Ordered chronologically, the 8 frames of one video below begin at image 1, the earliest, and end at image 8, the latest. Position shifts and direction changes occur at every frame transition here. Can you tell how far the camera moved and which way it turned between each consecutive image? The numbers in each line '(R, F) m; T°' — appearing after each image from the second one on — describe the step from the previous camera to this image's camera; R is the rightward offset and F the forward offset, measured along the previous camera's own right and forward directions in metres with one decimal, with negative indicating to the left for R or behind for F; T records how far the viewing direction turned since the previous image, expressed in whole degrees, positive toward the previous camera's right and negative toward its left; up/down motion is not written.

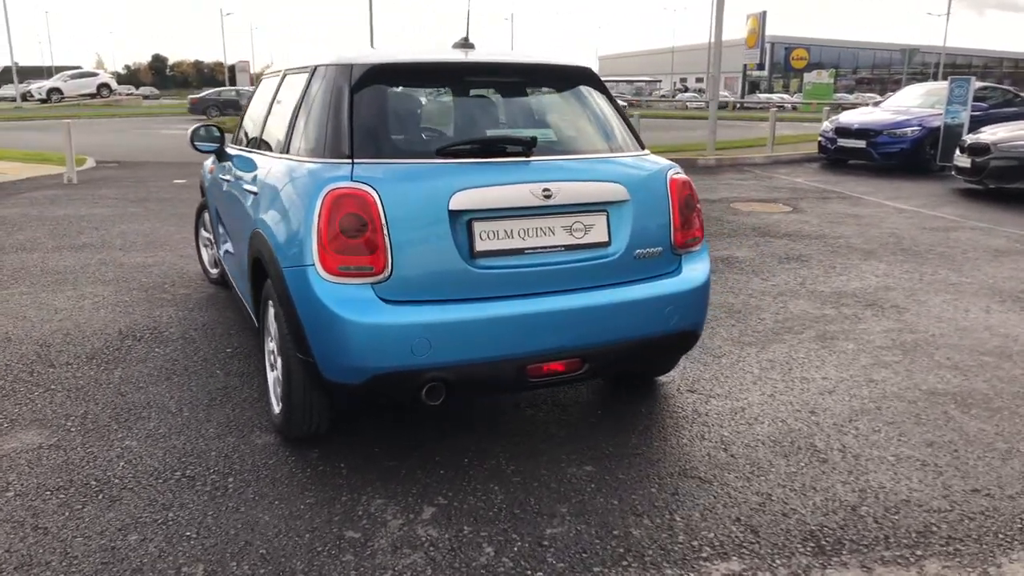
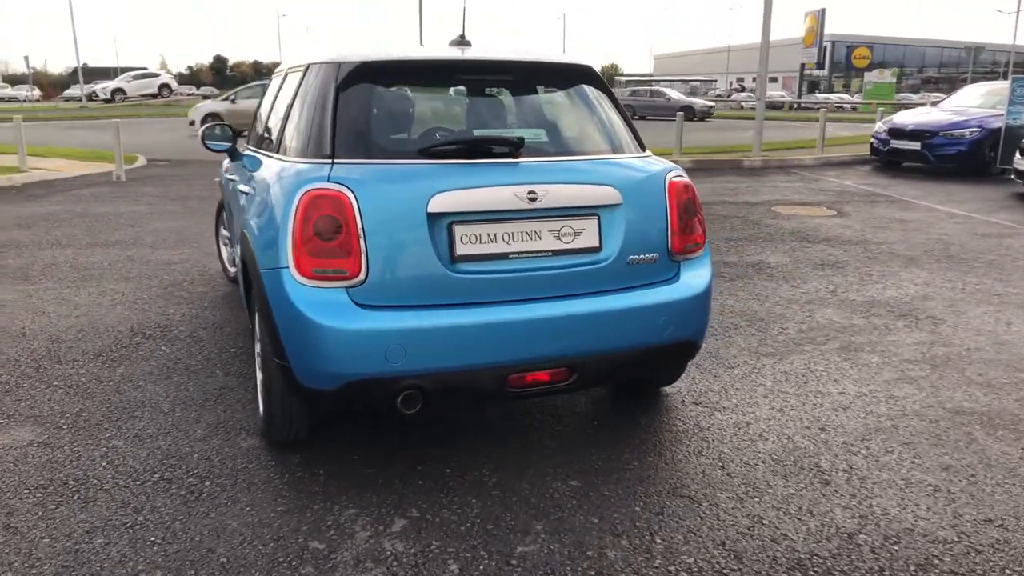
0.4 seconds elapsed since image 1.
(+0.3, +0.1) m; -4°
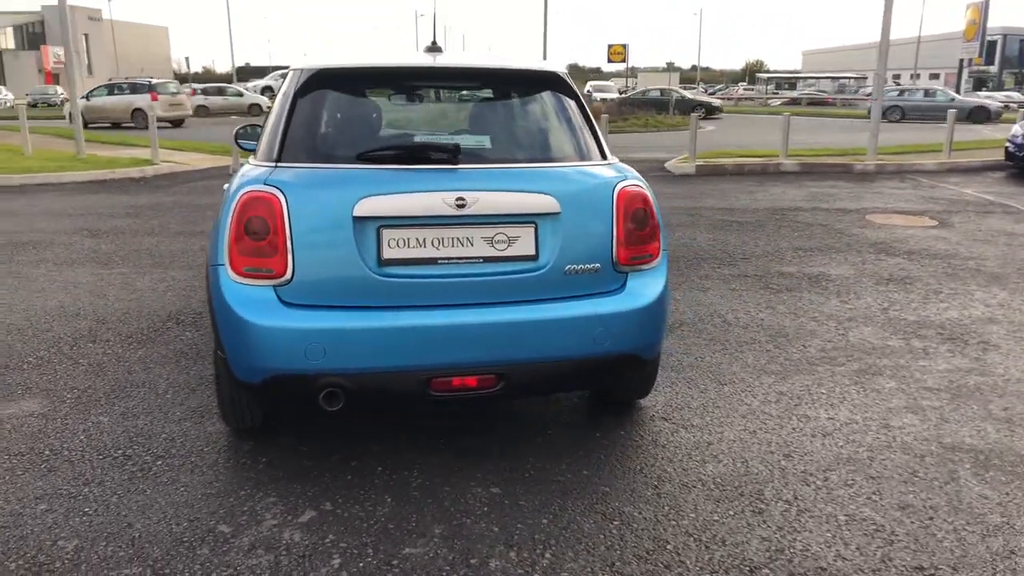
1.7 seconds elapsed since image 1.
(+0.8, 0.0) m; -9°
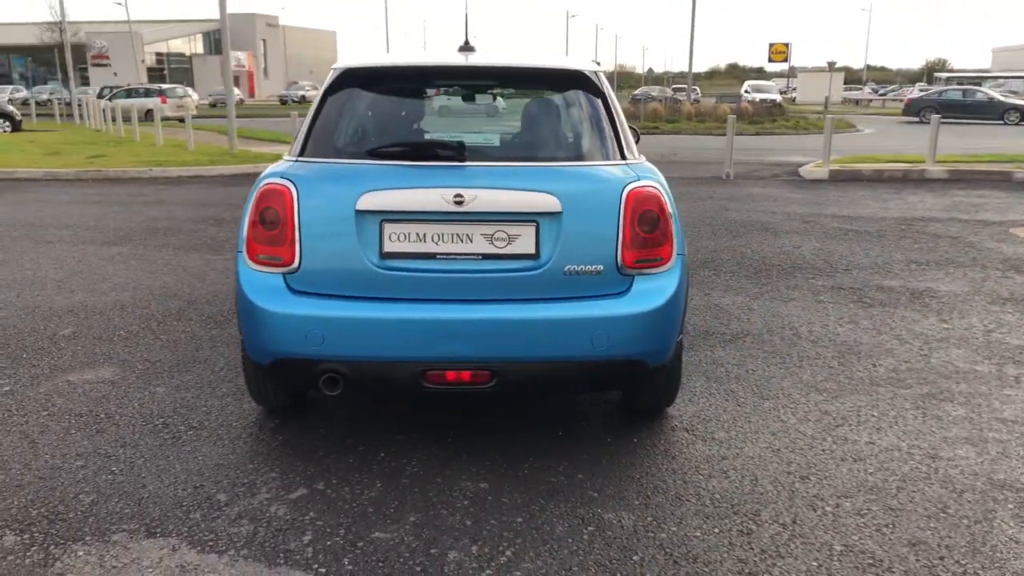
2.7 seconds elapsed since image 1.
(+0.6, 0.0) m; -10°
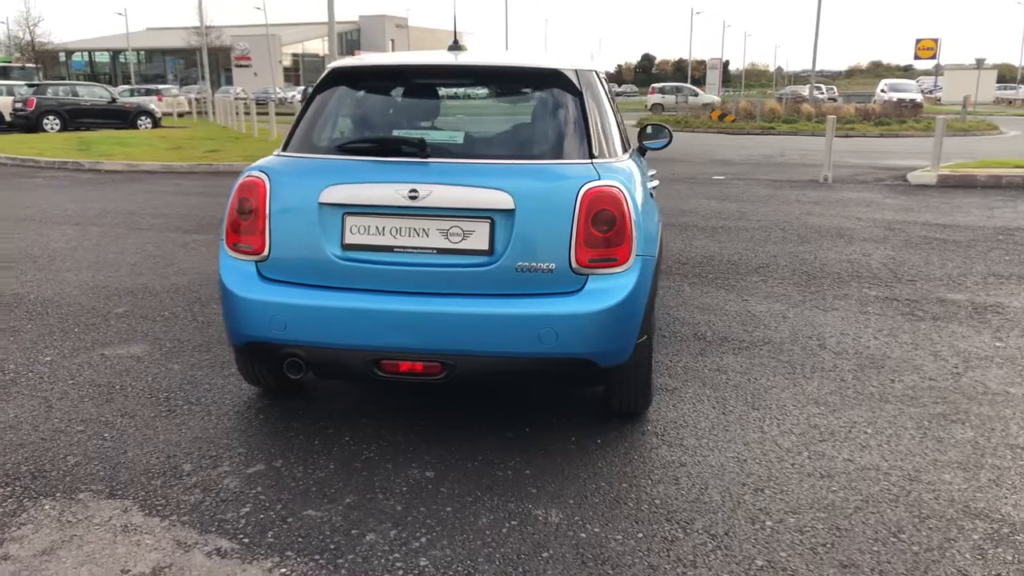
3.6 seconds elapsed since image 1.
(+0.7, 0.0) m; -9°
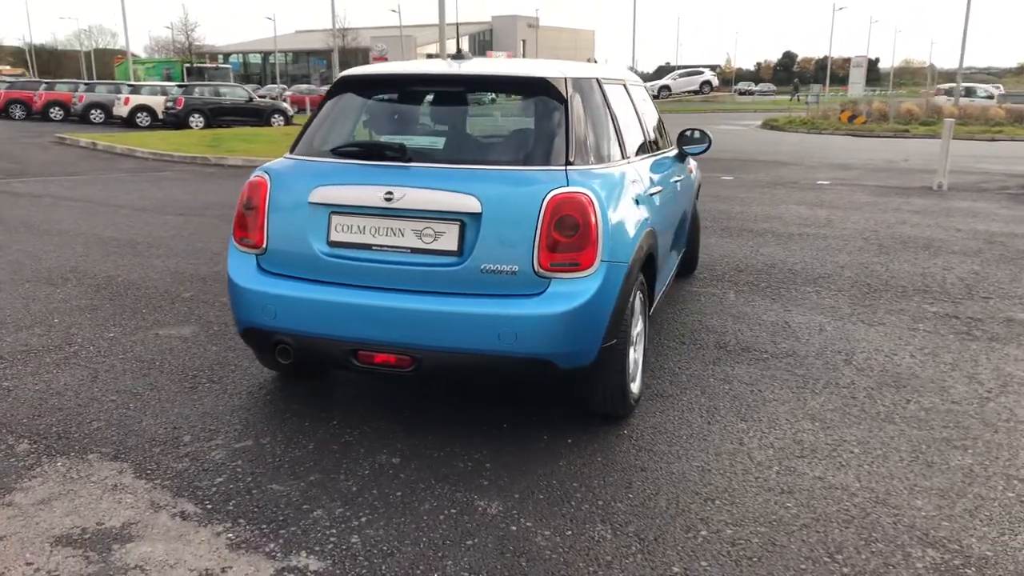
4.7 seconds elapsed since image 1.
(+0.7, -0.1) m; -9°
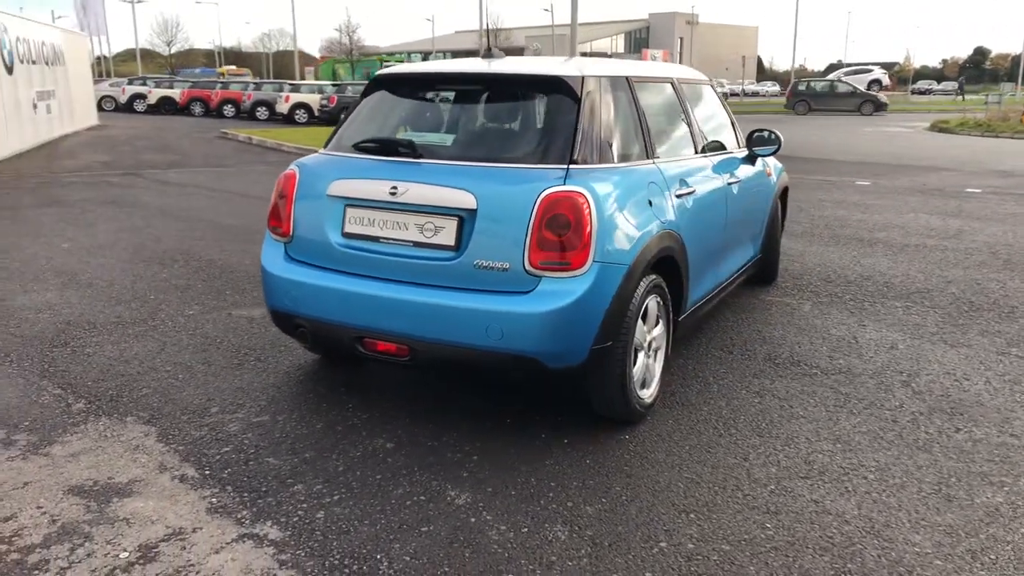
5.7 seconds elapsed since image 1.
(+0.6, 0.0) m; -11°
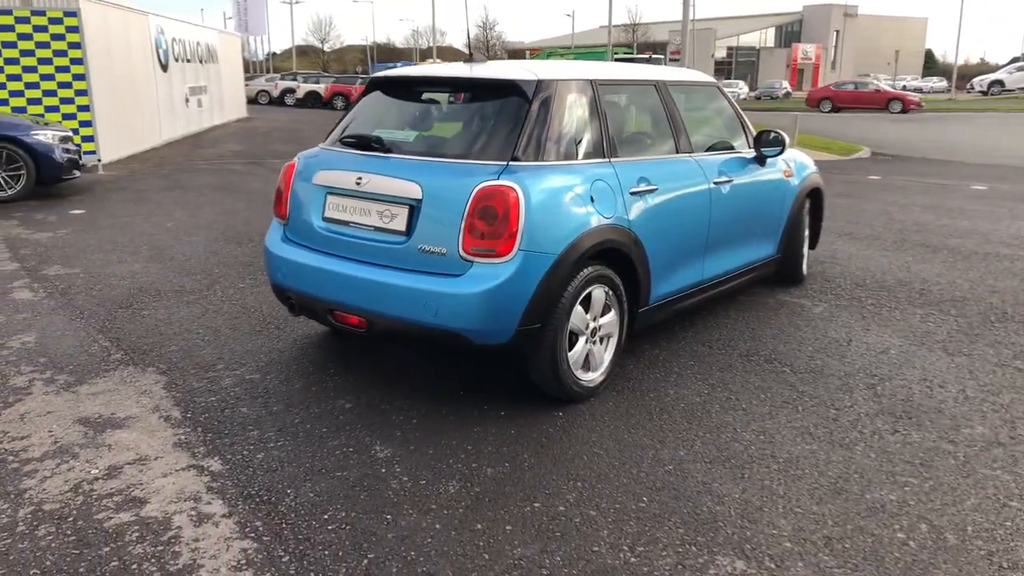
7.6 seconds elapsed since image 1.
(+0.9, -0.3) m; -10°
